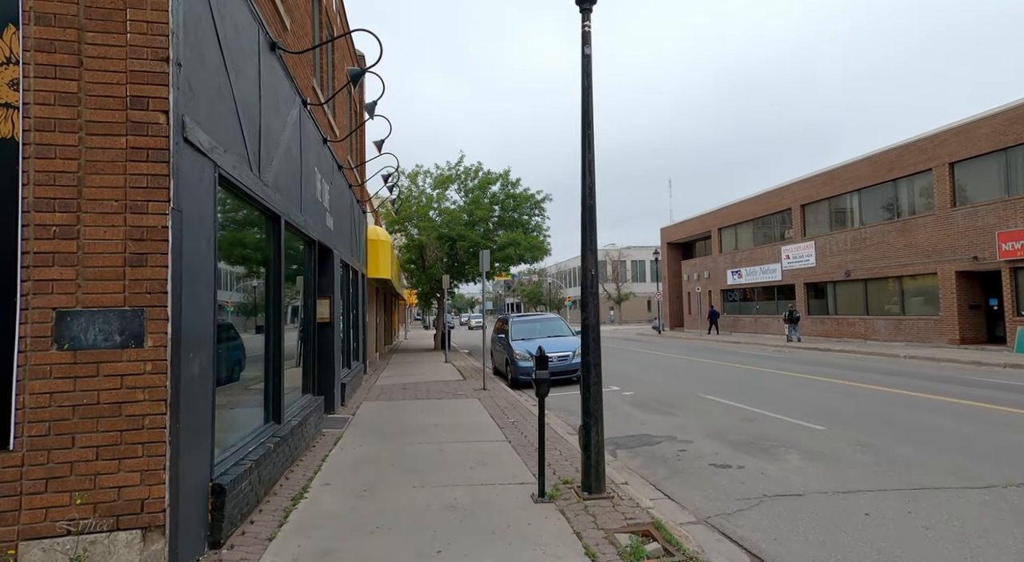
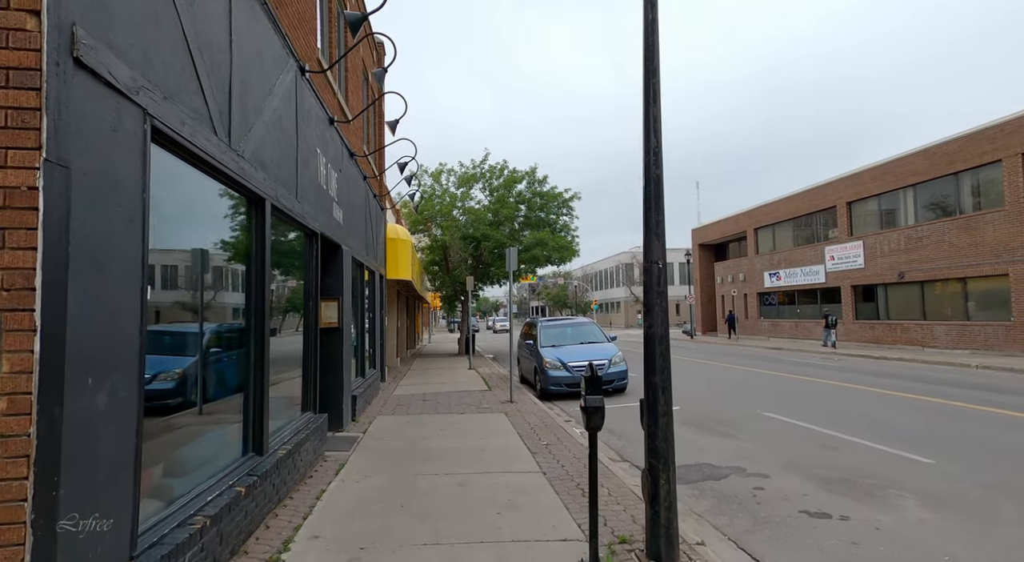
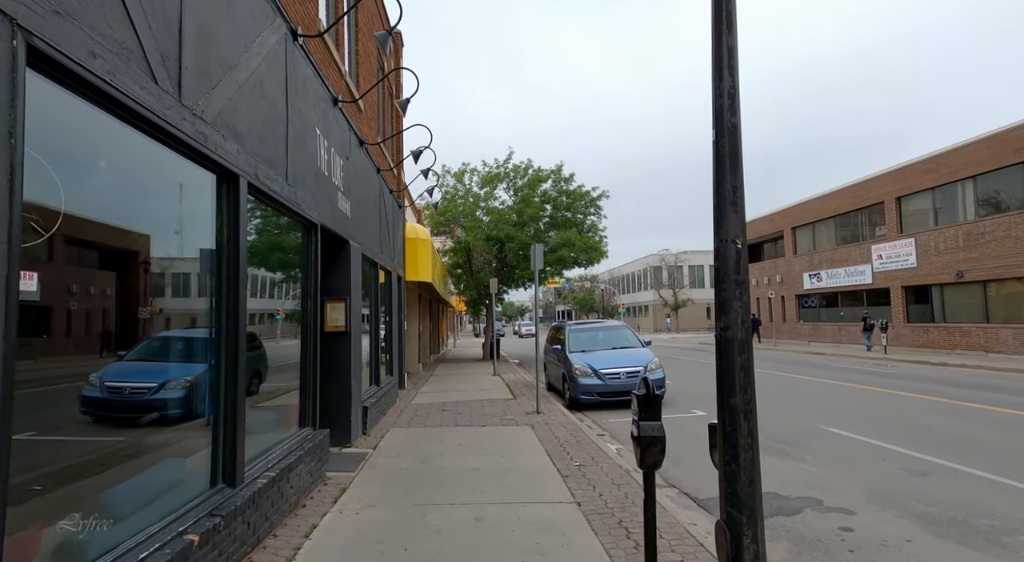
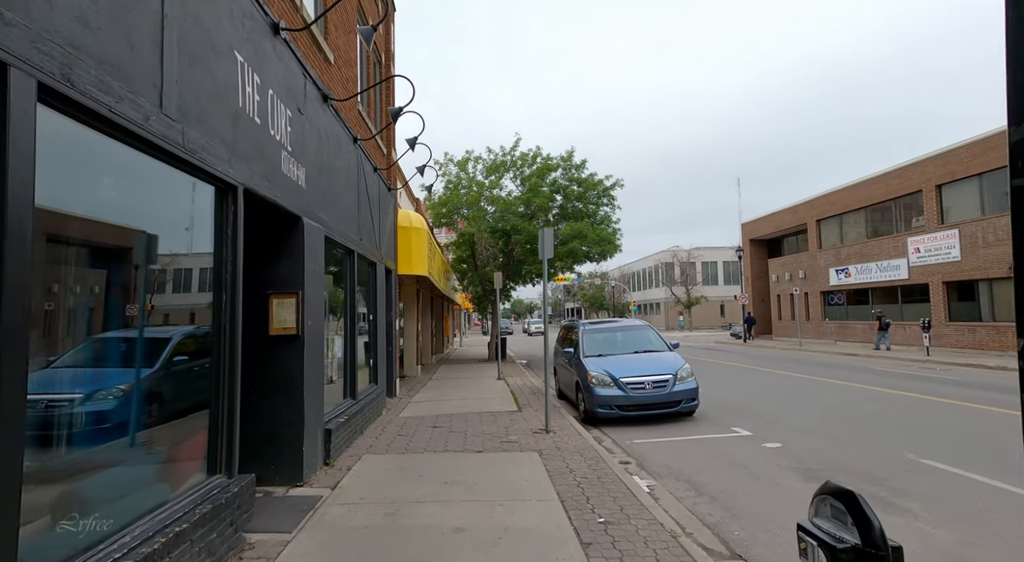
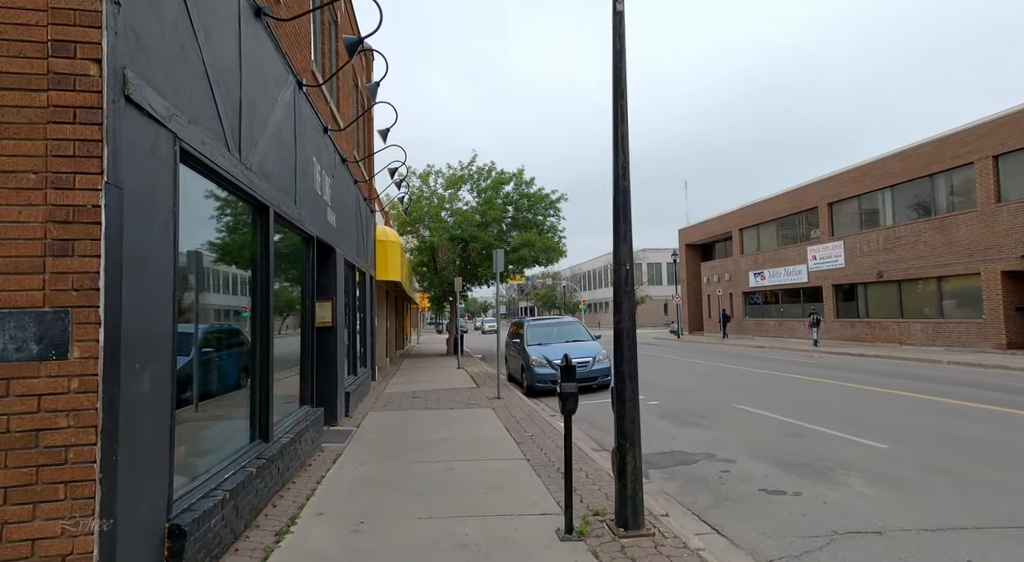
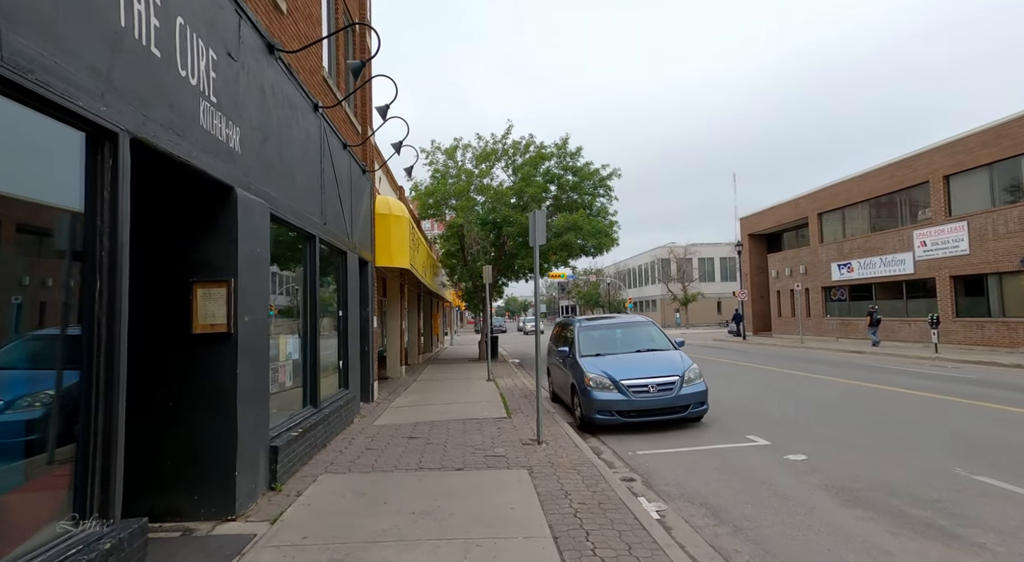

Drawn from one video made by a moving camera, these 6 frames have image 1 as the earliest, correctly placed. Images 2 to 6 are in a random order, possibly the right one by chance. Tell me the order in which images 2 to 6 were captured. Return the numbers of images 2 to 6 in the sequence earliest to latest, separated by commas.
5, 2, 3, 4, 6
